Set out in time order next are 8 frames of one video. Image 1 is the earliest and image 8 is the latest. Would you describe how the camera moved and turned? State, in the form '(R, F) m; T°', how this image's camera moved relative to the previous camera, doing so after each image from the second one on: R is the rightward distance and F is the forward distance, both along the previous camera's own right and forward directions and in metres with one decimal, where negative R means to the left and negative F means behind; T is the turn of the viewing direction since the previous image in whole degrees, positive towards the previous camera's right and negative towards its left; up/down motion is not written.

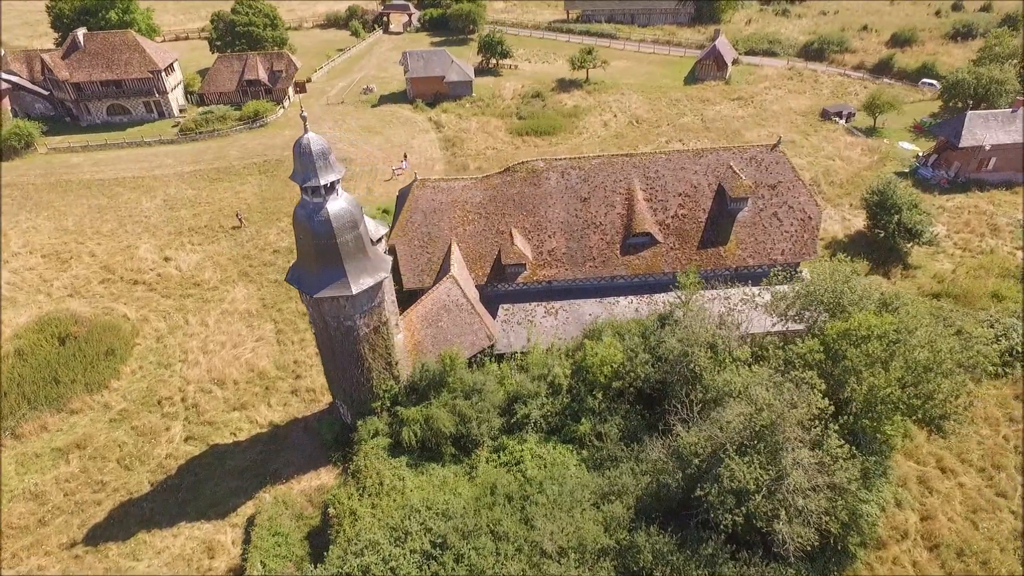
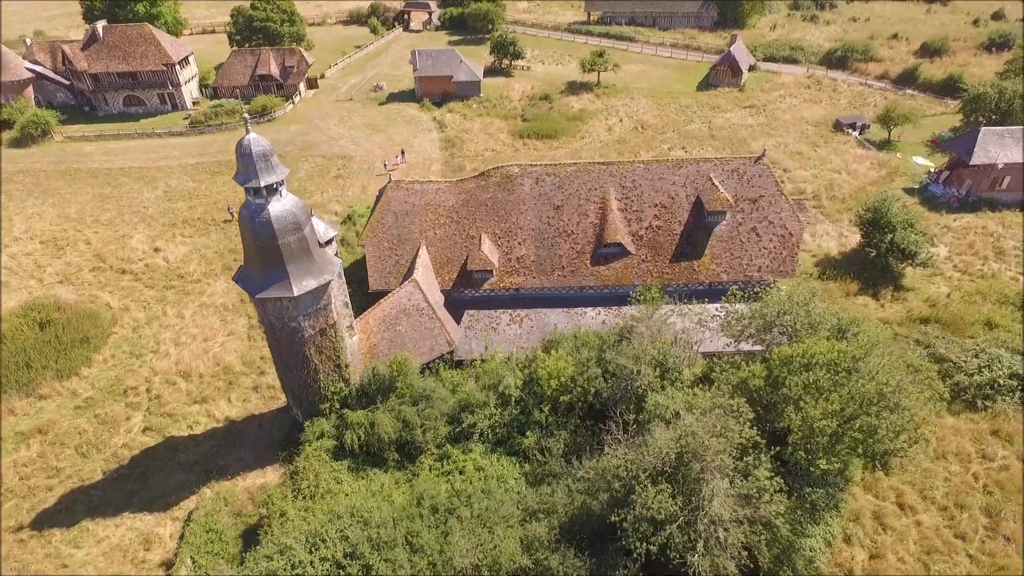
(+2.8, +0.4) m; -3°
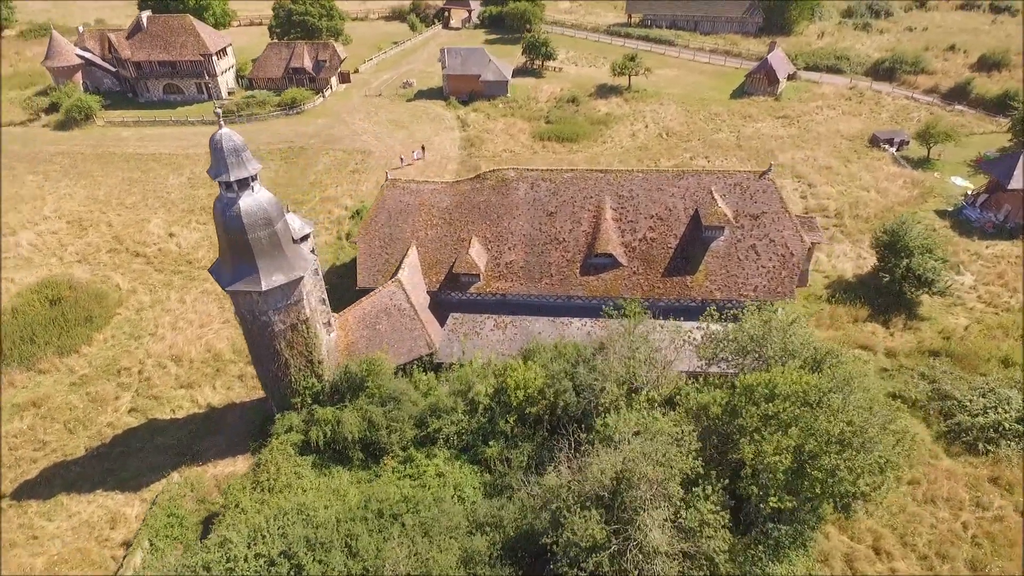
(+2.4, +0.4) m; -4°
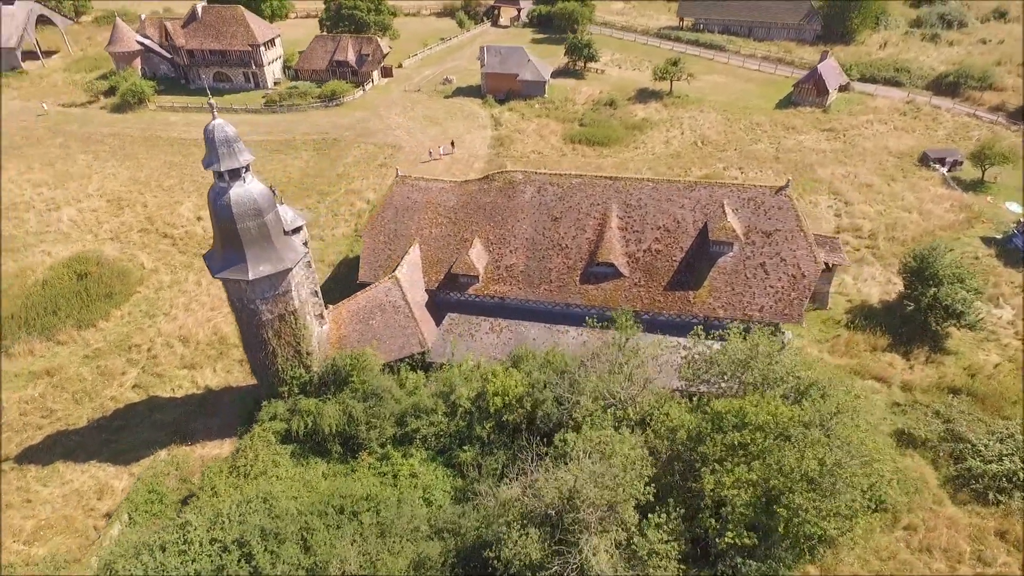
(+2.1, +0.4) m; -5°
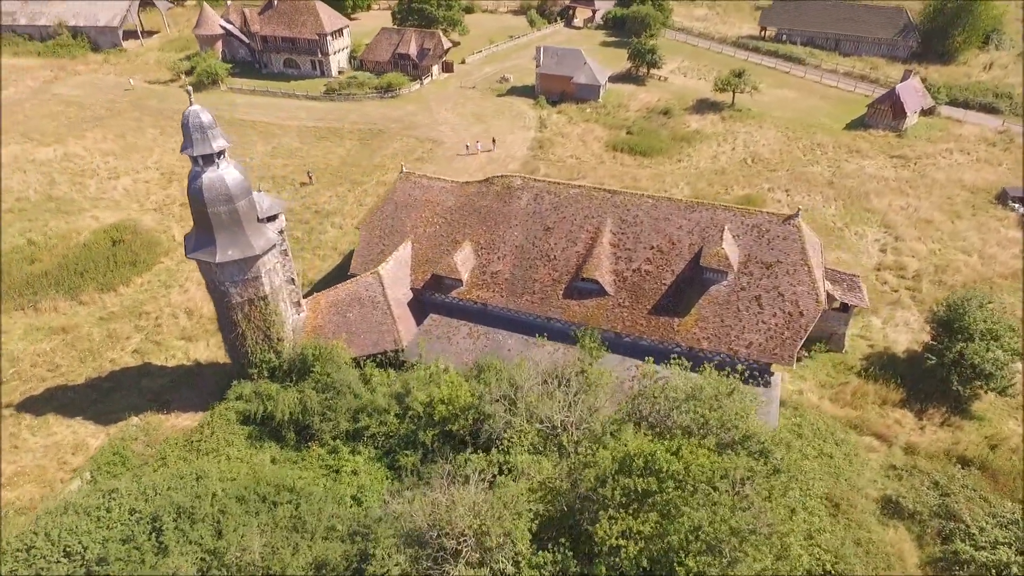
(+3.9, +0.8) m; -7°
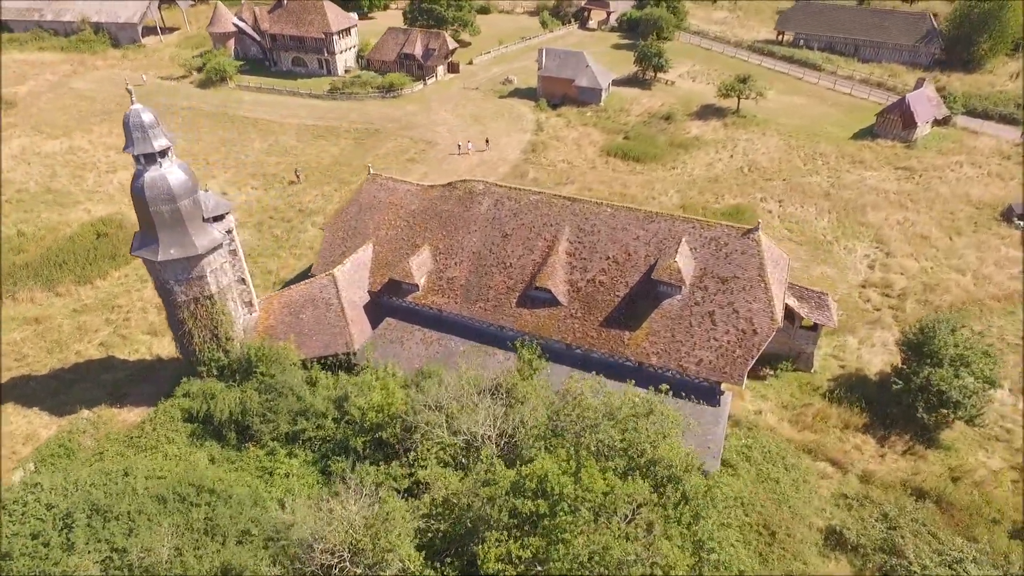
(+3.0, +0.5) m; -3°
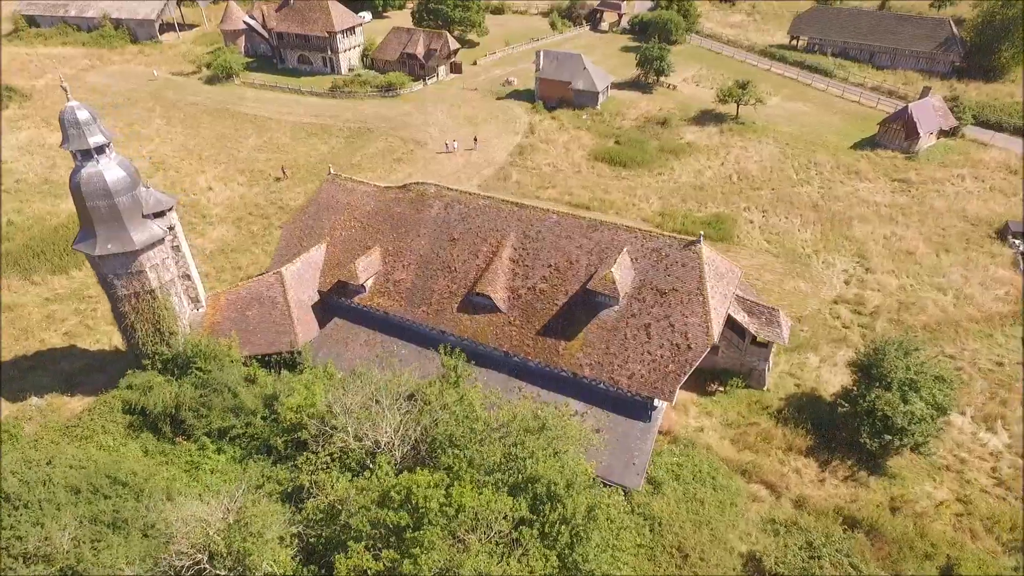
(+3.4, +0.3) m; -3°
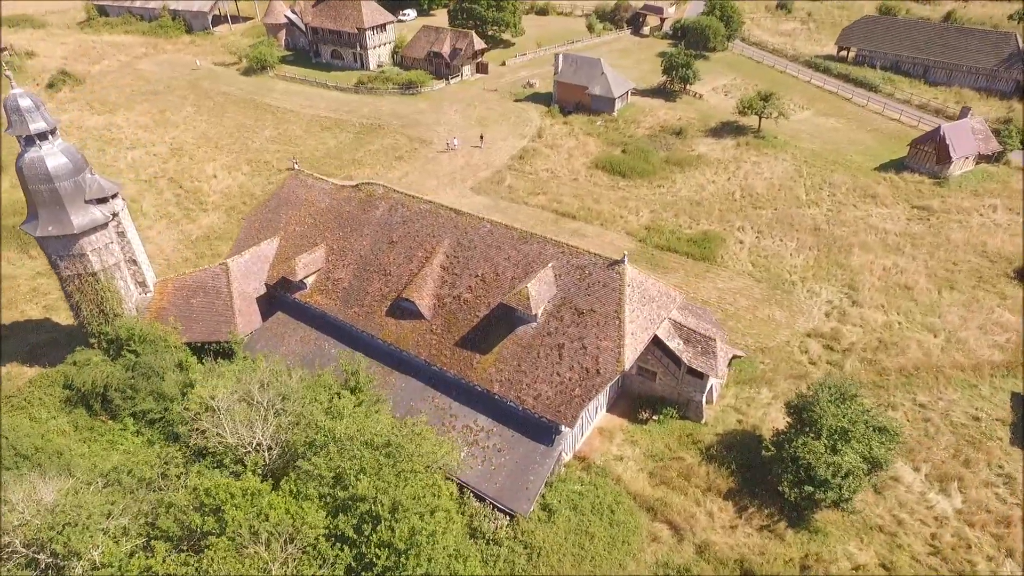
(+5.0, +0.8) m; -6°
